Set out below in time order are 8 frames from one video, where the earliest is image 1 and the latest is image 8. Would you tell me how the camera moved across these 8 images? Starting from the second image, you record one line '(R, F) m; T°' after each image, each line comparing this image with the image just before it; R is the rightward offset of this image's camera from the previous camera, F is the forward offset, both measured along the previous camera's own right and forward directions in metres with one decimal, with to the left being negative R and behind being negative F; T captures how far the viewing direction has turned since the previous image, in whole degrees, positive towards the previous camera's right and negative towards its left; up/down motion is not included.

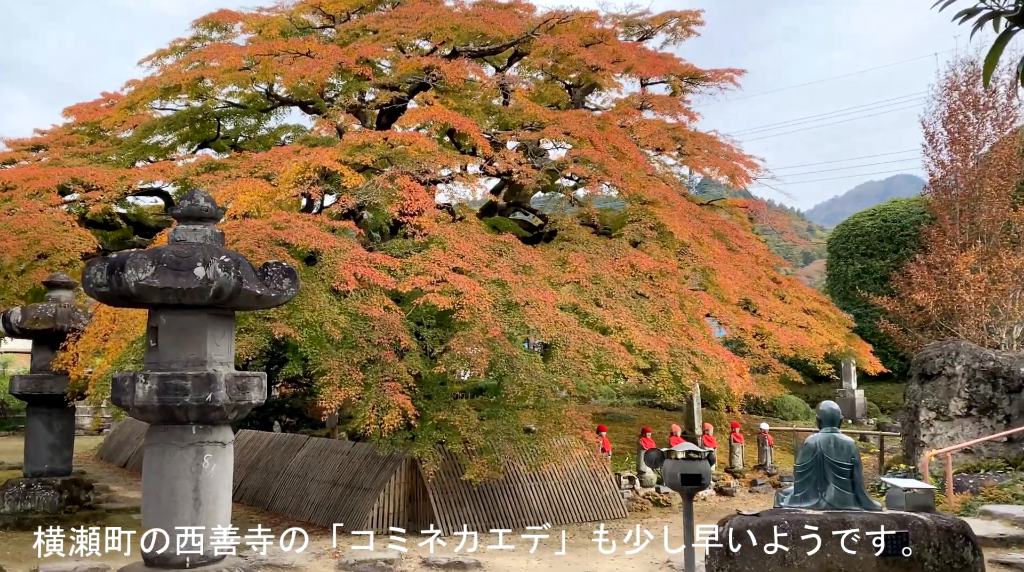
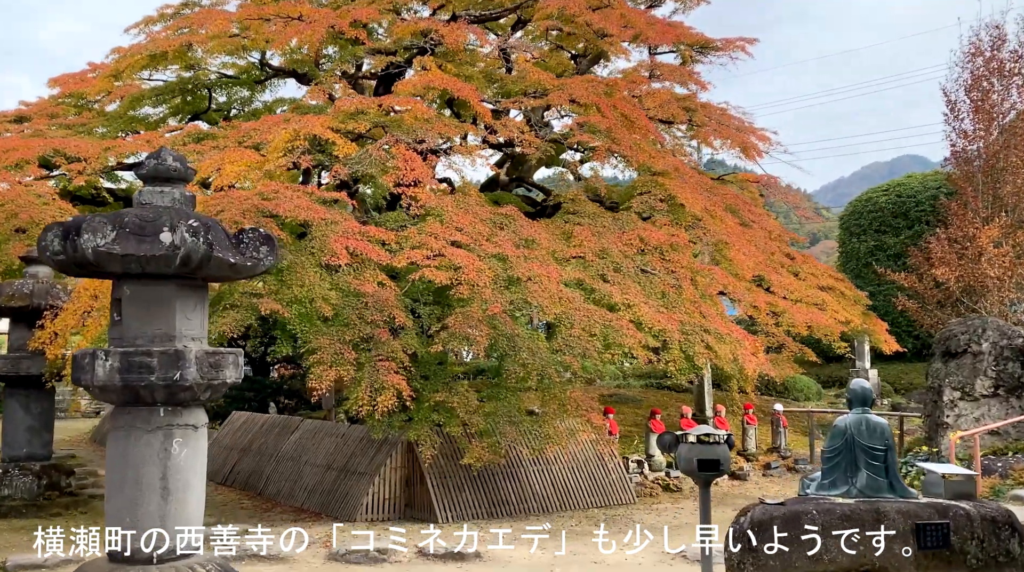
(0.0, +0.6) m; 0°
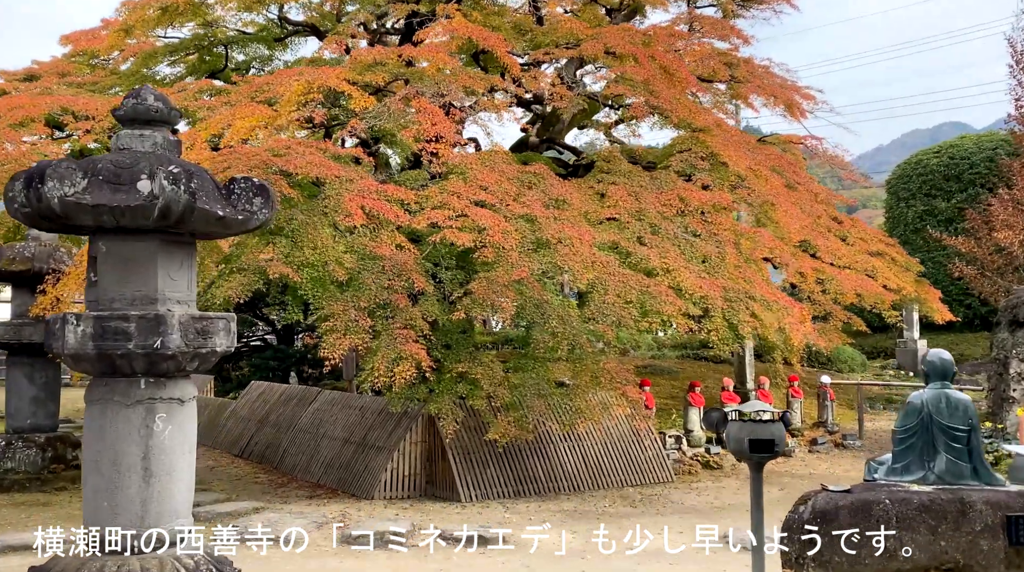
(0.0, +0.8) m; -2°
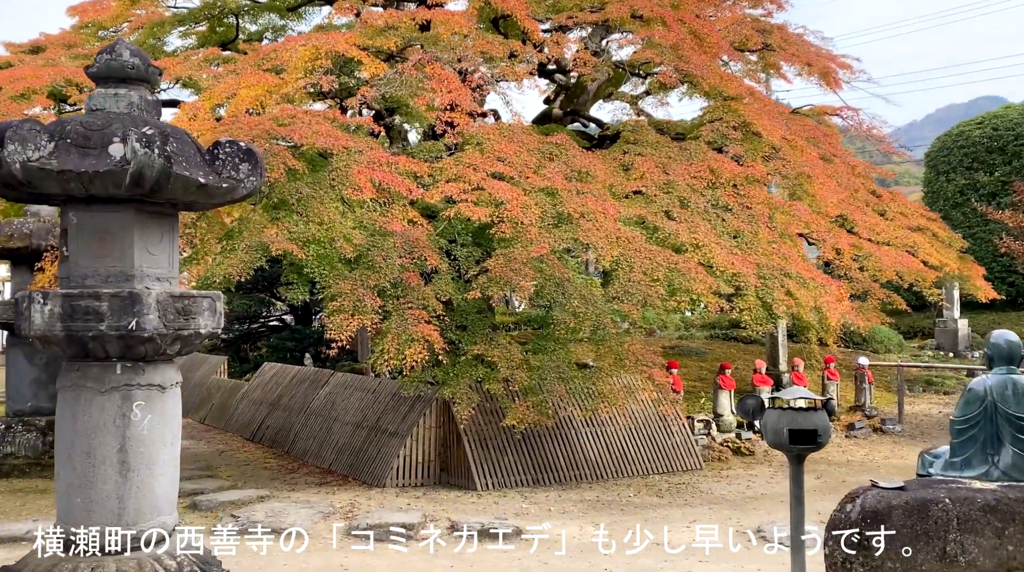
(+0.1, +0.5) m; -2°
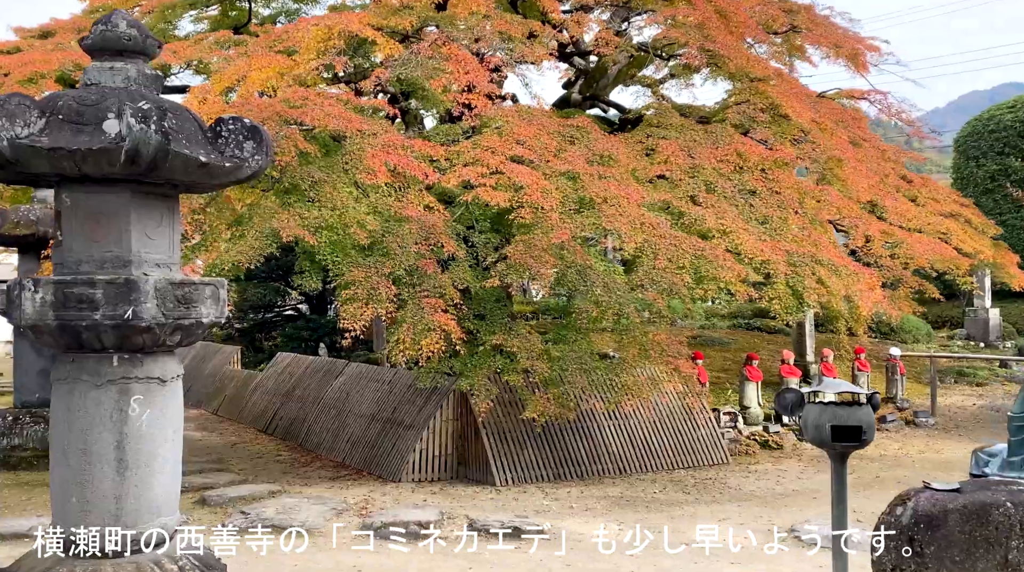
(0.0, +0.3) m; -1°
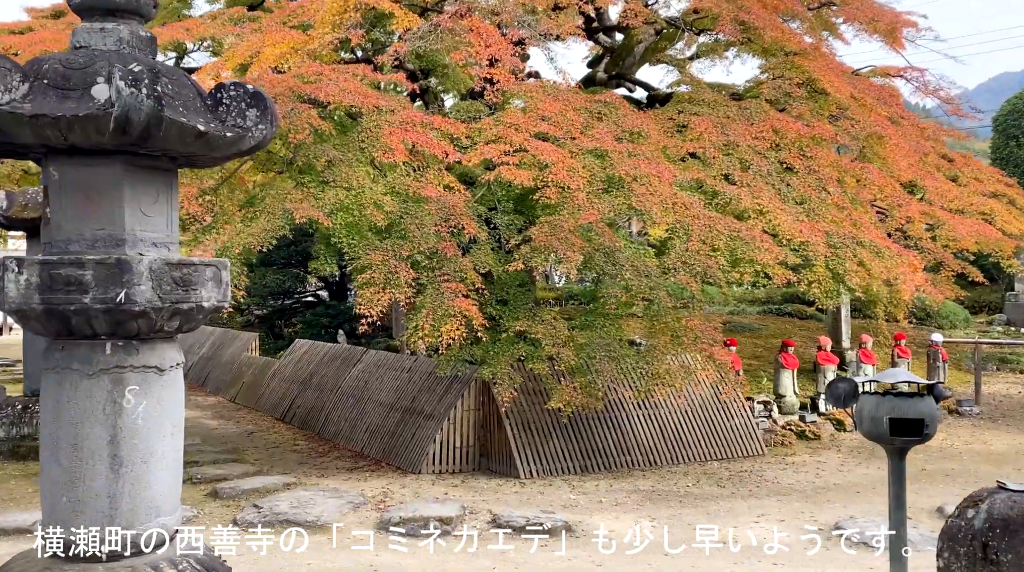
(0.0, +0.4) m; -1°
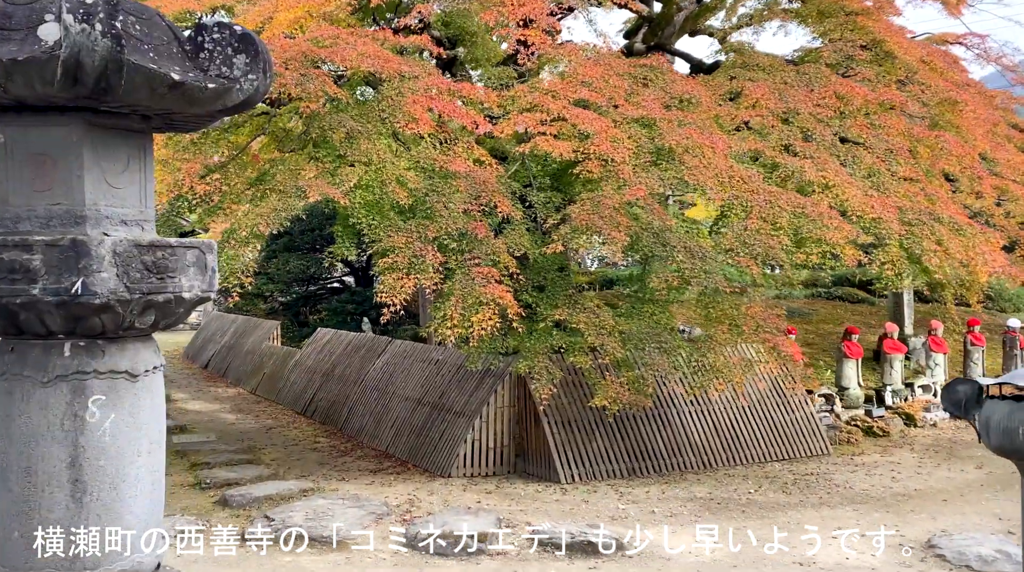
(-0.1, +0.8) m; -2°
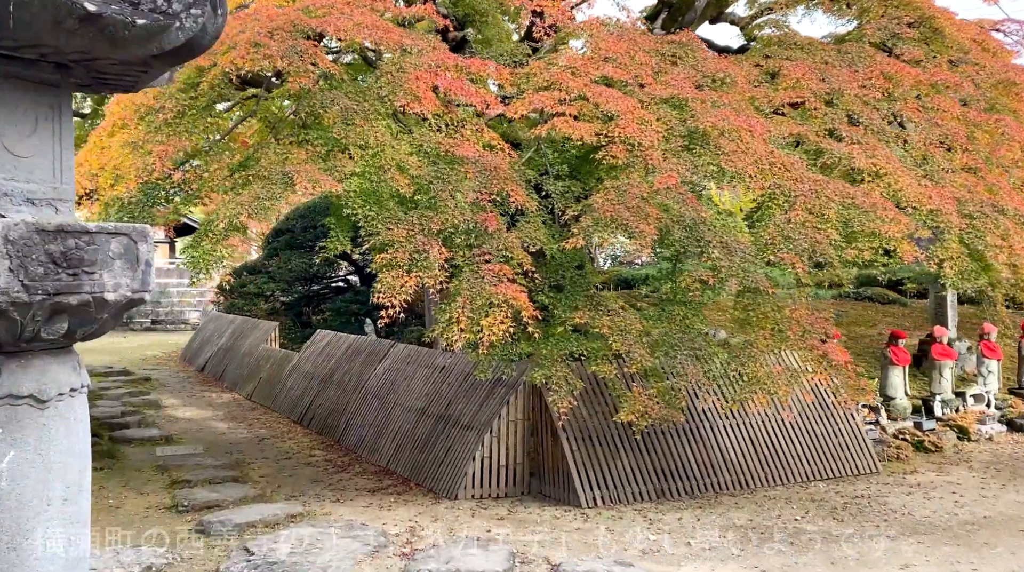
(0.0, +0.8) m; -1°
